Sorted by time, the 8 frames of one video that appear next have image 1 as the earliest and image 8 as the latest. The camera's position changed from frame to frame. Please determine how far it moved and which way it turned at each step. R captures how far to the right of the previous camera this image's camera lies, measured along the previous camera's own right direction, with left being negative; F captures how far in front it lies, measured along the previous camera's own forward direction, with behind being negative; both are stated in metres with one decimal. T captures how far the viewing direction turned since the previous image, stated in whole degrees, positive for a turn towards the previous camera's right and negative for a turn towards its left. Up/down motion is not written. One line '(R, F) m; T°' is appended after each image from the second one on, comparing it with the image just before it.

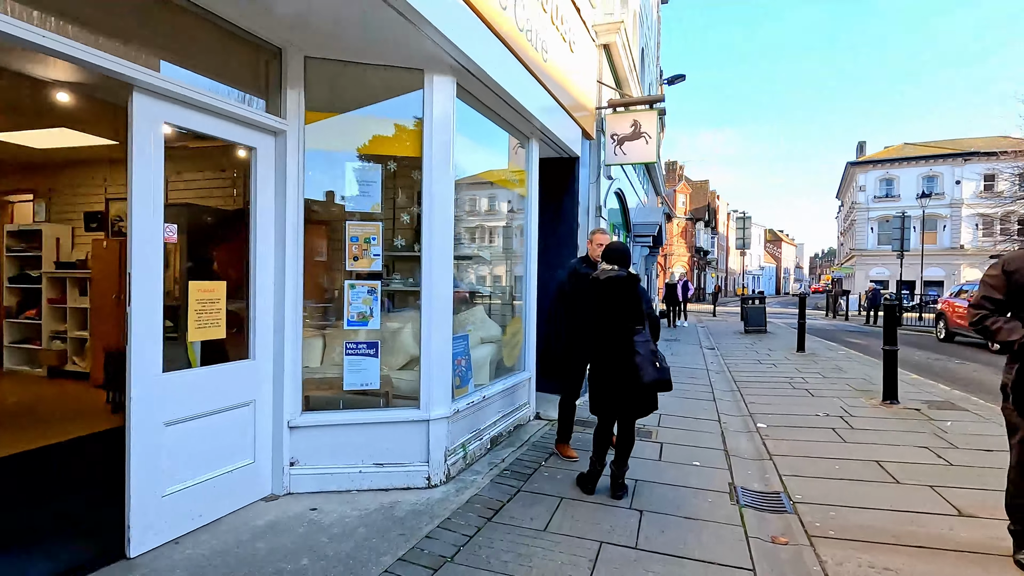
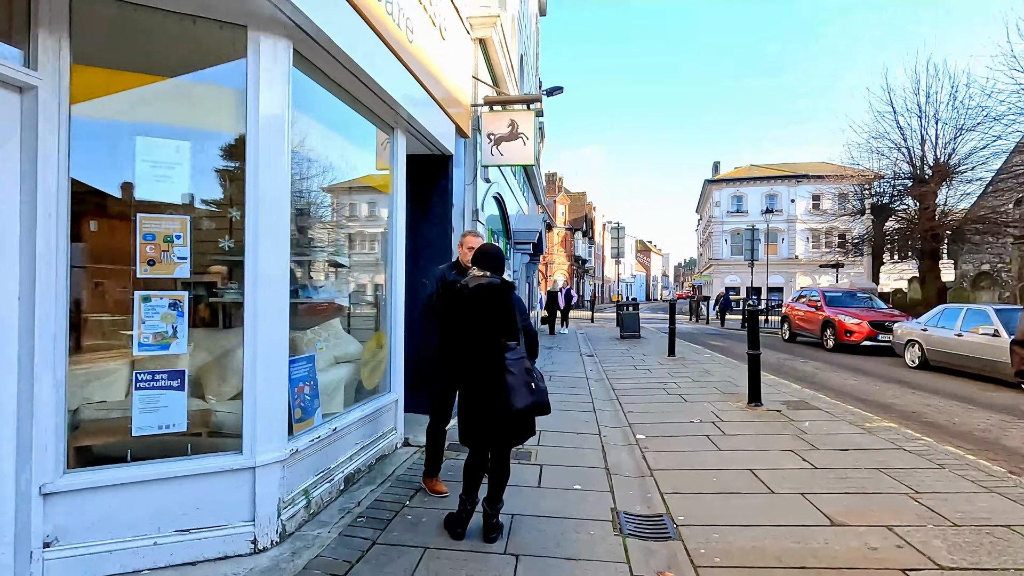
(+0.2, +0.5) m; +12°
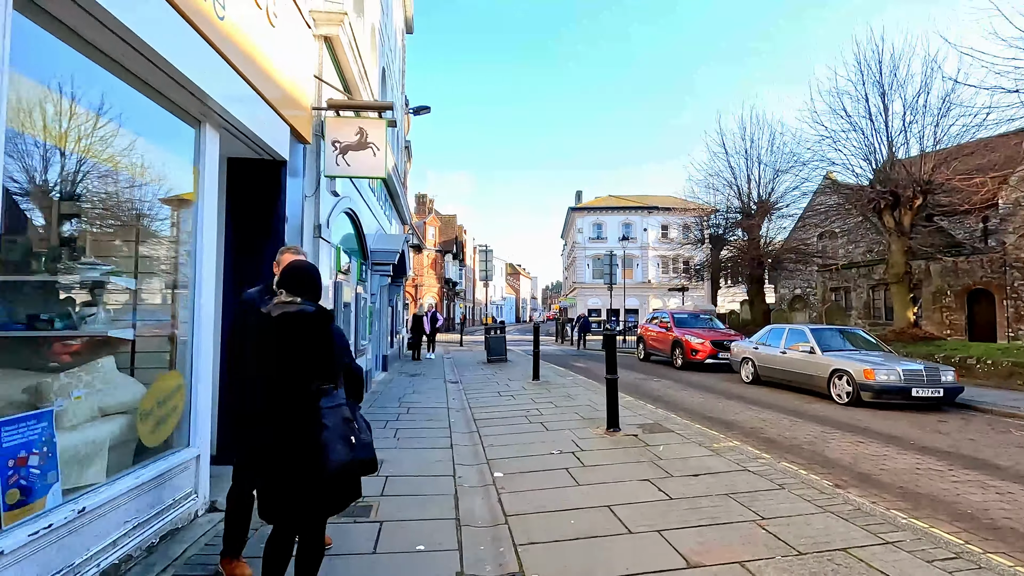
(+0.3, +0.5) m; +14°
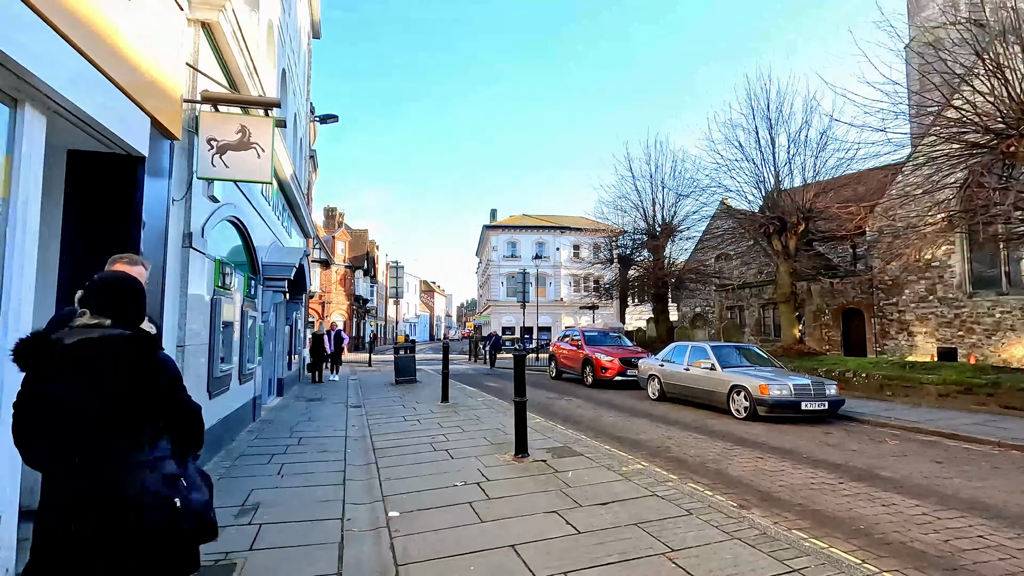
(+0.1, +0.4) m; +9°
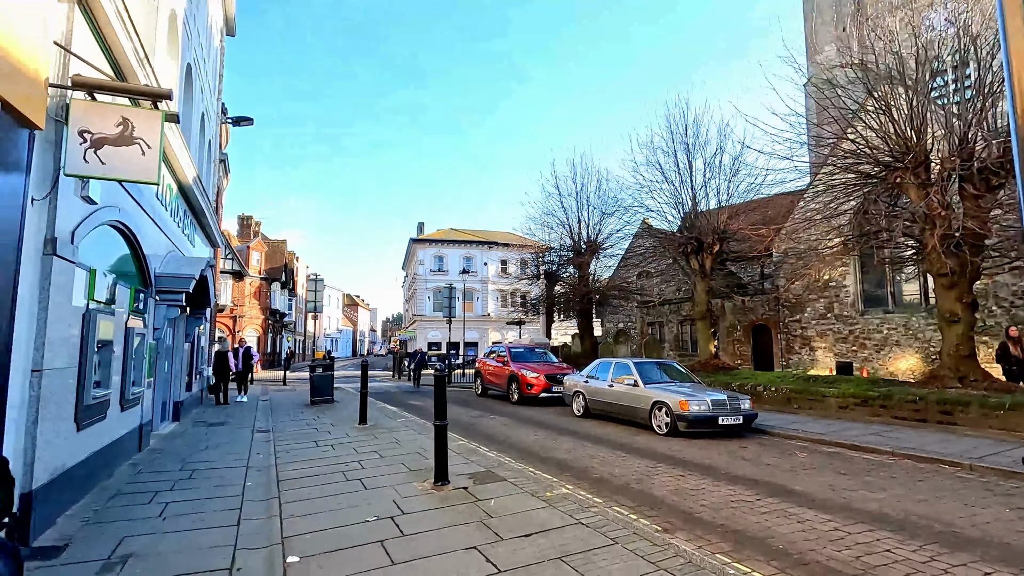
(+0.1, +0.3) m; +8°
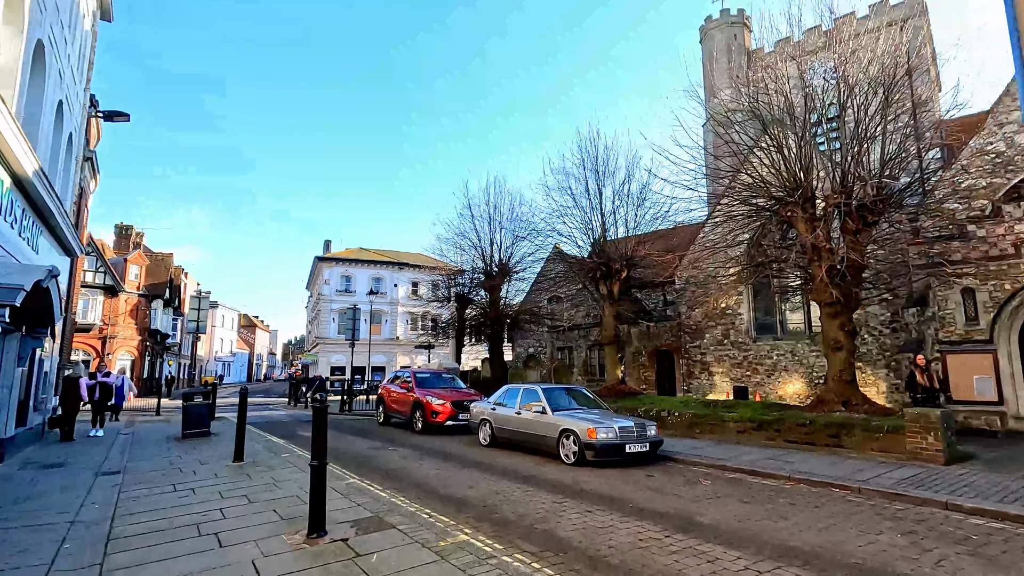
(+0.2, +0.6) m; +9°
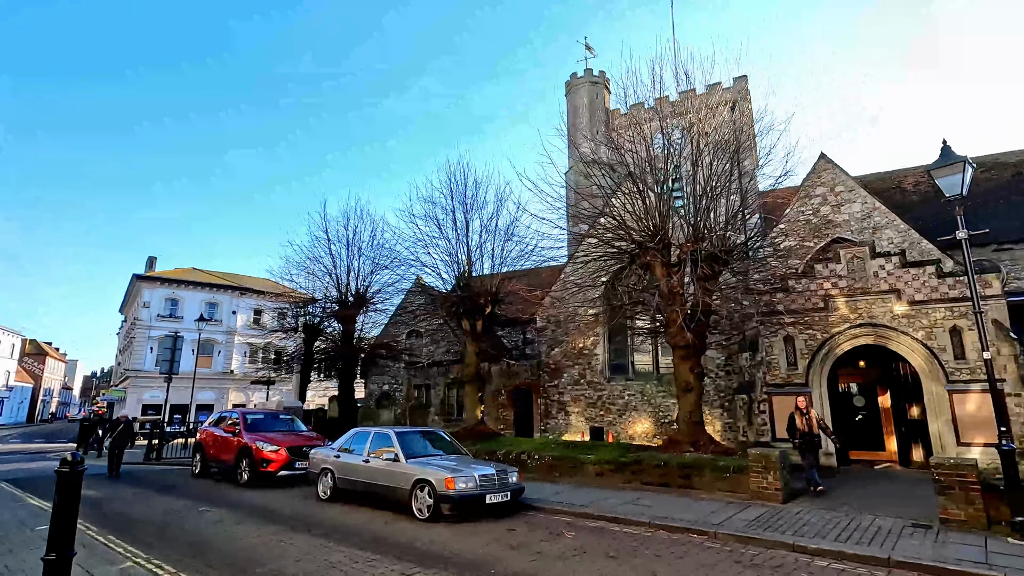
(0.0, +0.8) m; +15°
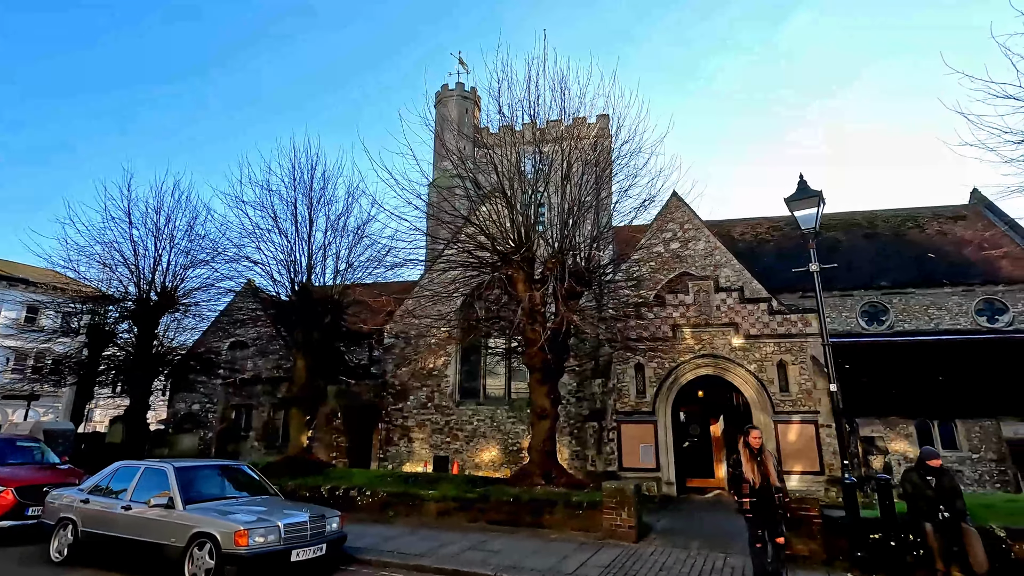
(+0.2, +1.4) m; +15°
